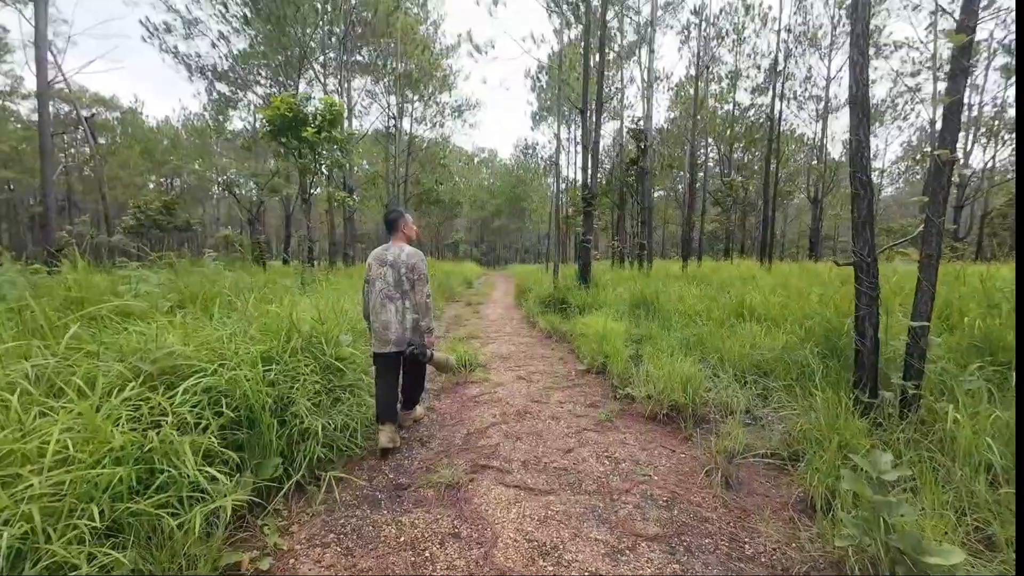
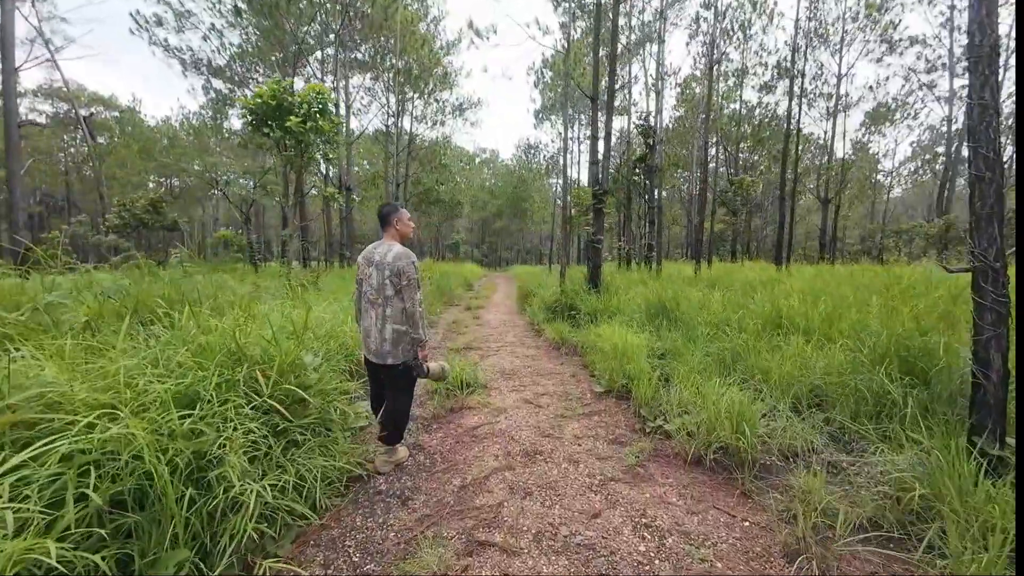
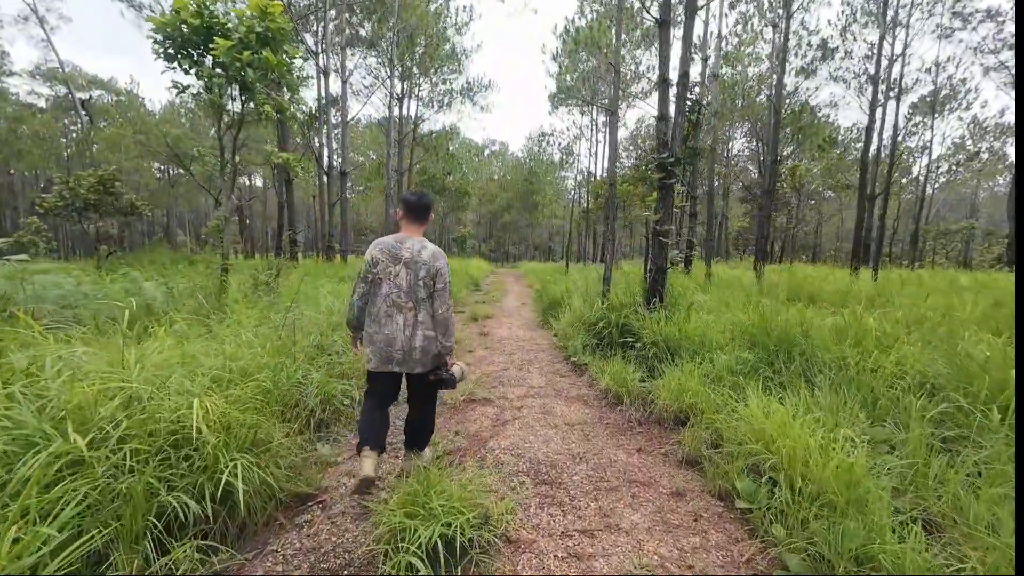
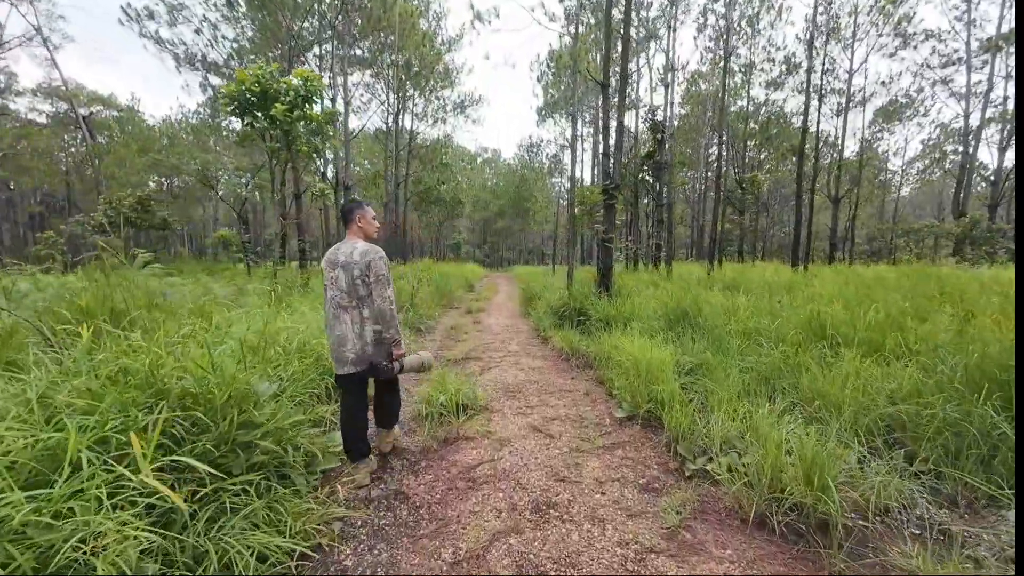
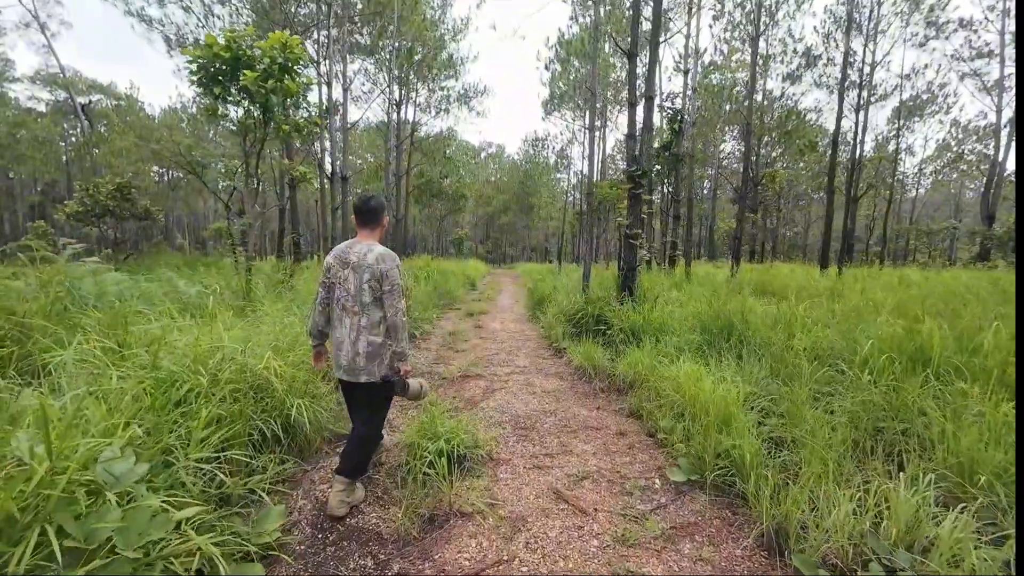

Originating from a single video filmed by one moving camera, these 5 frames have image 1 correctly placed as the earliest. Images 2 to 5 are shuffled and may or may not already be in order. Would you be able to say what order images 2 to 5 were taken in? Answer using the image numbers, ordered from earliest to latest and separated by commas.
2, 4, 5, 3
